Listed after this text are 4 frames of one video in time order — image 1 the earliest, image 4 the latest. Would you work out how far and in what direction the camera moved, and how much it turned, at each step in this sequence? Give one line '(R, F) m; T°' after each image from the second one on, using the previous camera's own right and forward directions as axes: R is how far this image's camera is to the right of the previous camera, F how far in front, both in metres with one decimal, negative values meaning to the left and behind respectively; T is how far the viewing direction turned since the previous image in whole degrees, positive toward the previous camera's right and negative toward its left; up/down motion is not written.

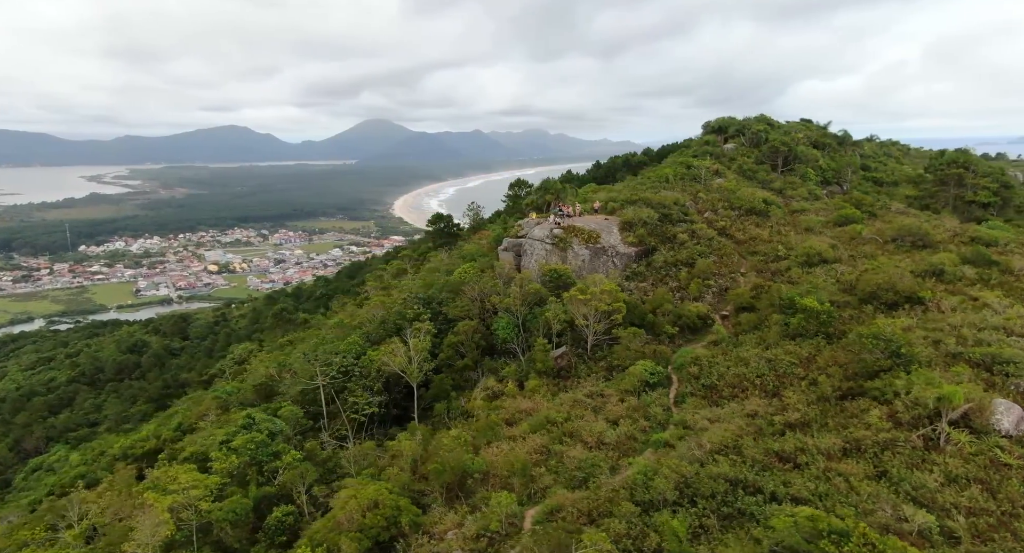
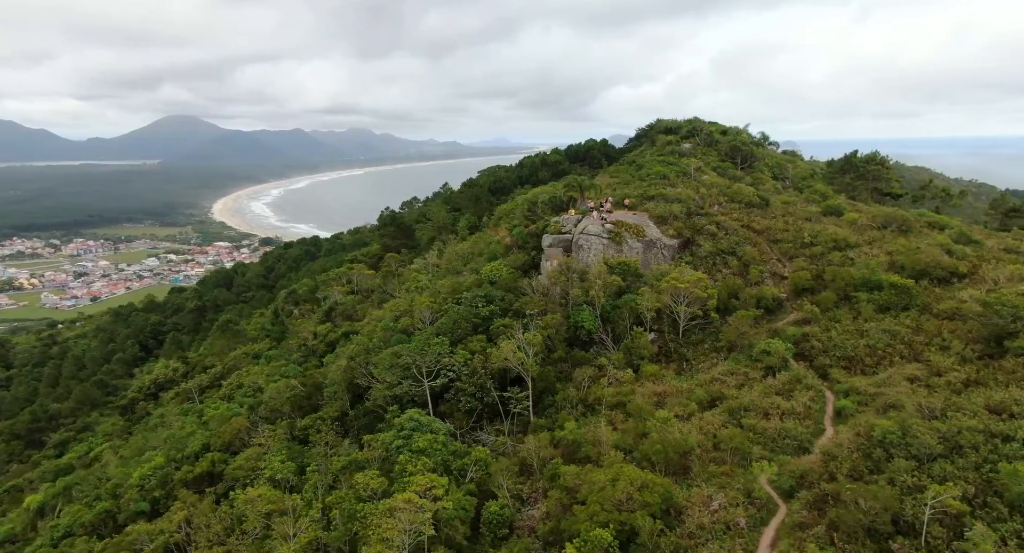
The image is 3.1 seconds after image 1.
(-7.6, +0.5) m; +10°
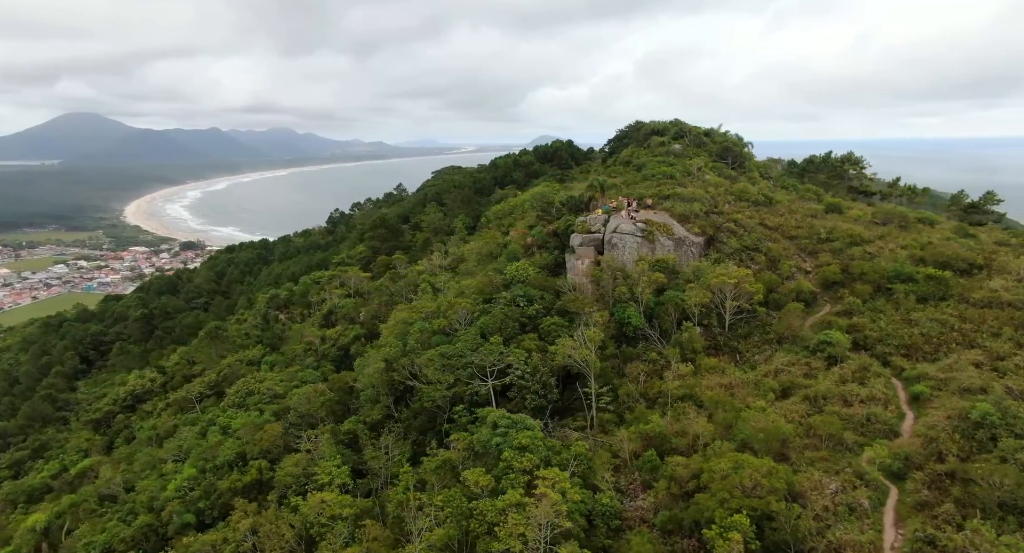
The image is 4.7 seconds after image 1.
(-3.6, -0.1) m; +4°
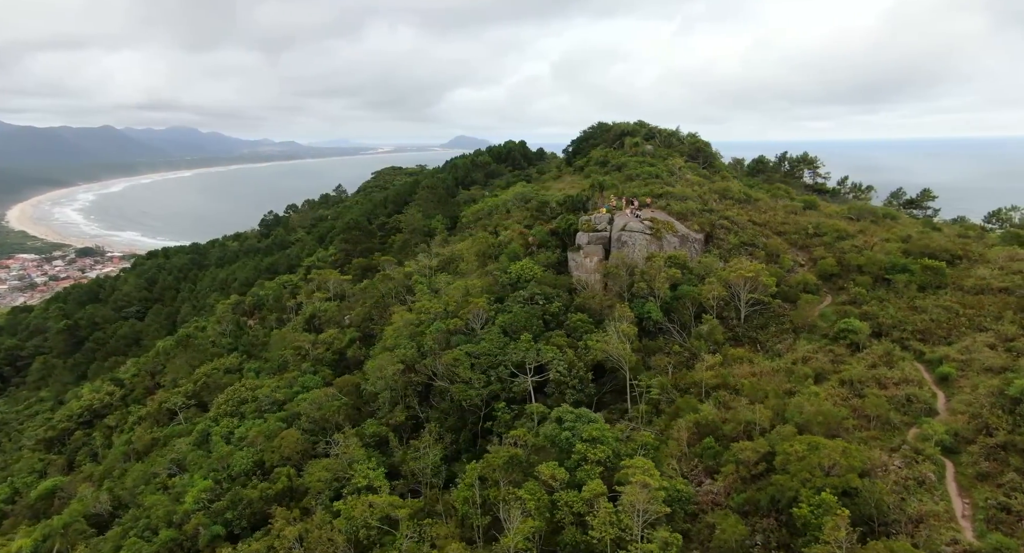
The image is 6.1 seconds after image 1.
(-3.3, -0.3) m; +5°
